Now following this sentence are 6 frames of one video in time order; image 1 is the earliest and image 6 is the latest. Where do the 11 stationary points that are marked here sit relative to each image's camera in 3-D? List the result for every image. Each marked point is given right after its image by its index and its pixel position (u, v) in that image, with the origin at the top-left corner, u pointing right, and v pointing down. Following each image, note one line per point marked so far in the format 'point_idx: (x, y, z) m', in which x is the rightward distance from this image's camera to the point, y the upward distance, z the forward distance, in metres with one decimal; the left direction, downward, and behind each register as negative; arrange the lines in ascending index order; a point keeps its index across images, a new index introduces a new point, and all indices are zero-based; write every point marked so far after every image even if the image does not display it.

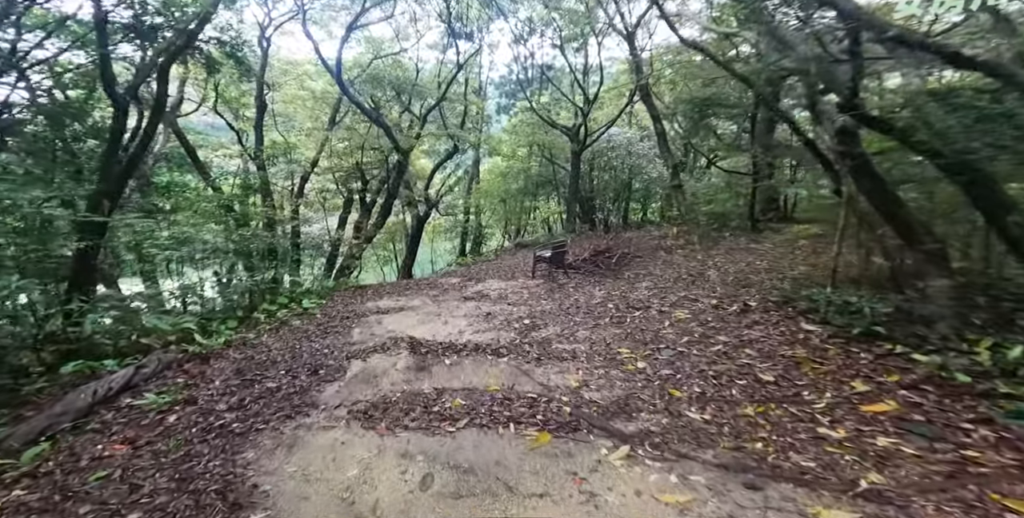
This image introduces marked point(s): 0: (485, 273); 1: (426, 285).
0: (-0.6, -0.4, +10.2) m
1: (-1.7, -0.5, +8.8) m
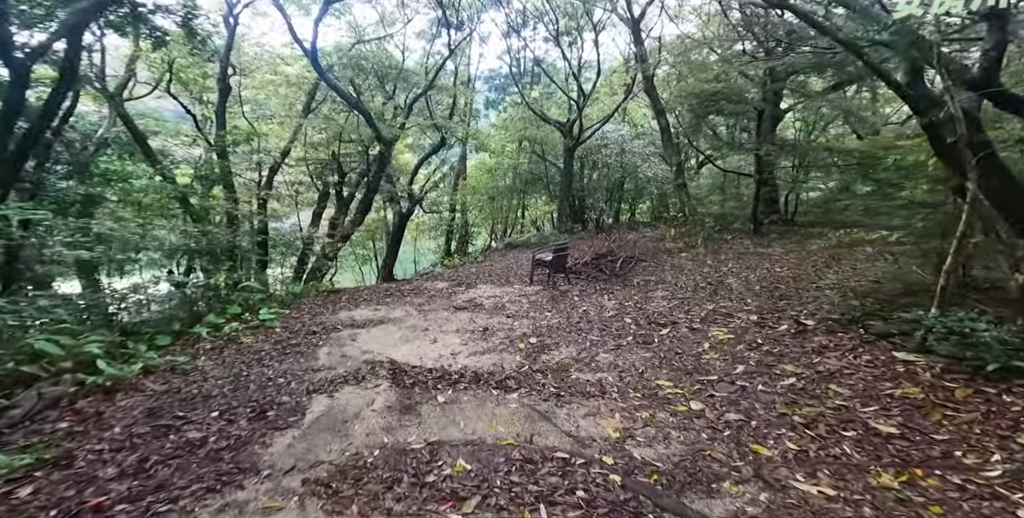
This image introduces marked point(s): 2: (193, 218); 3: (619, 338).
0: (-0.8, -0.4, +9.2) m
1: (-1.8, -0.6, +7.8) m
2: (-5.8, +0.7, +7.9) m
3: (+1.1, -0.8, +4.6) m
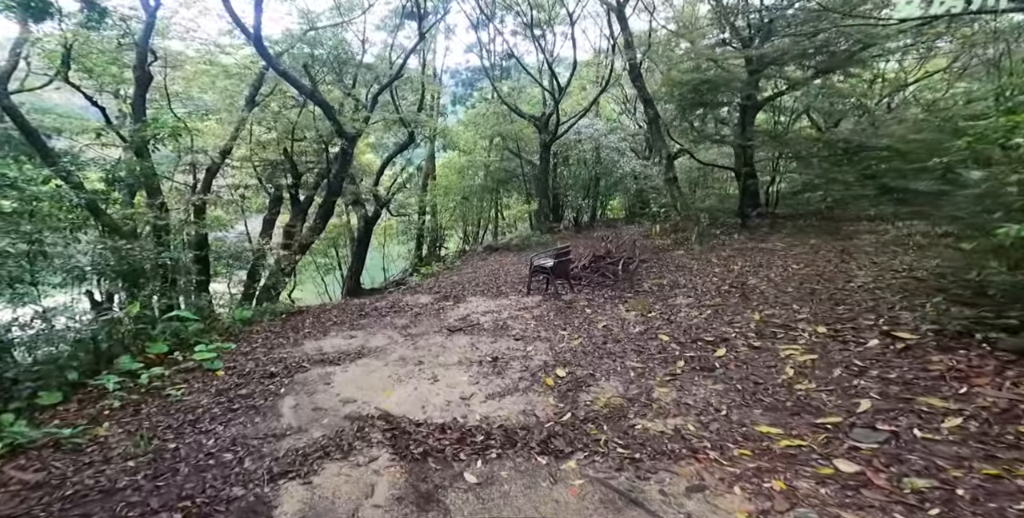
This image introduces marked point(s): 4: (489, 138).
0: (-1.0, -0.6, +8.1) m
1: (-1.9, -0.8, +6.7) m
2: (-5.9, +0.4, +6.4) m
3: (+1.3, -0.9, +3.7) m
4: (-0.8, +4.0, +14.9) m
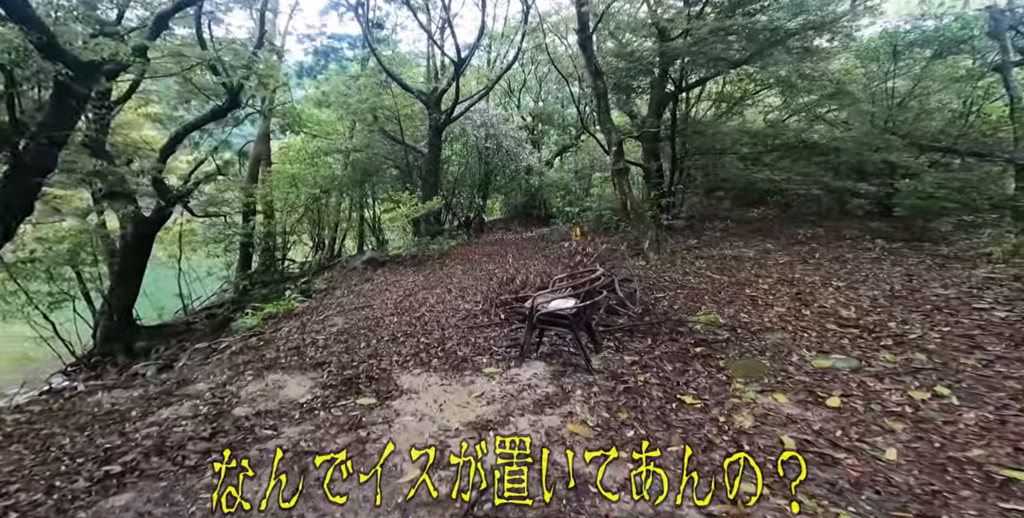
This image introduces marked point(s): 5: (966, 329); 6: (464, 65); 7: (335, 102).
0: (-1.6, -0.9, +4.4) m
1: (-1.9, -1.1, +2.8) m
2: (-5.5, -0.1, +1.0) m
3: (+2.2, -1.1, +1.2) m
4: (-4.0, +3.6, +10.8) m
5: (+3.8, -0.6, +3.6) m
6: (-1.3, +5.1, +11.2) m
7: (-4.6, +4.0, +10.9) m
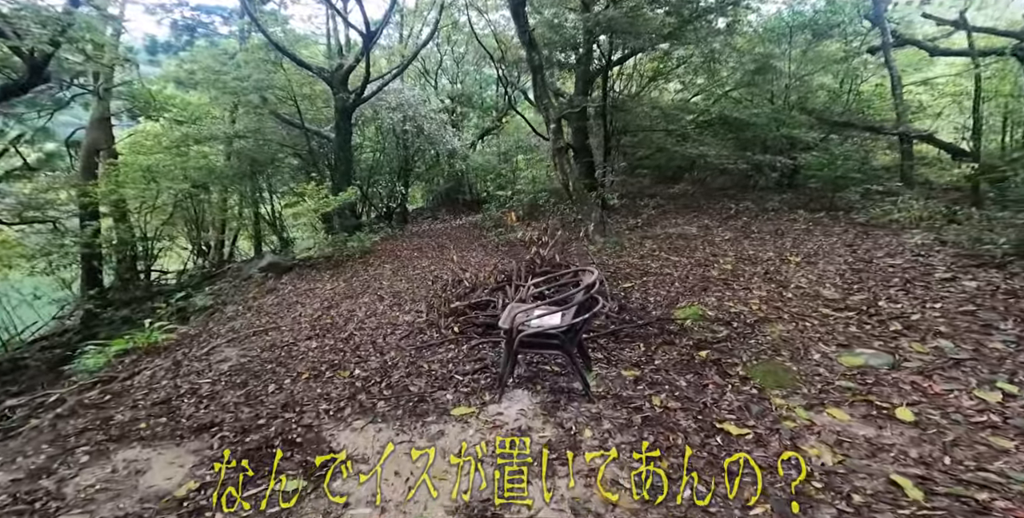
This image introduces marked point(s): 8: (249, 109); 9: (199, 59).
0: (-1.8, -1.0, +3.3) m
1: (-1.8, -1.3, +1.6) m
2: (-5.1, -0.5, -0.9) m
3: (+2.5, -1.0, +0.8) m
4: (-5.7, +3.4, +8.9) m
5: (+3.5, -0.3, +3.4) m
6: (-3.3, +5.2, +9.7) m
7: (-6.3, +3.9, +8.9) m
8: (-5.4, +3.2, +9.1) m
9: (-6.6, +4.7, +9.4) m
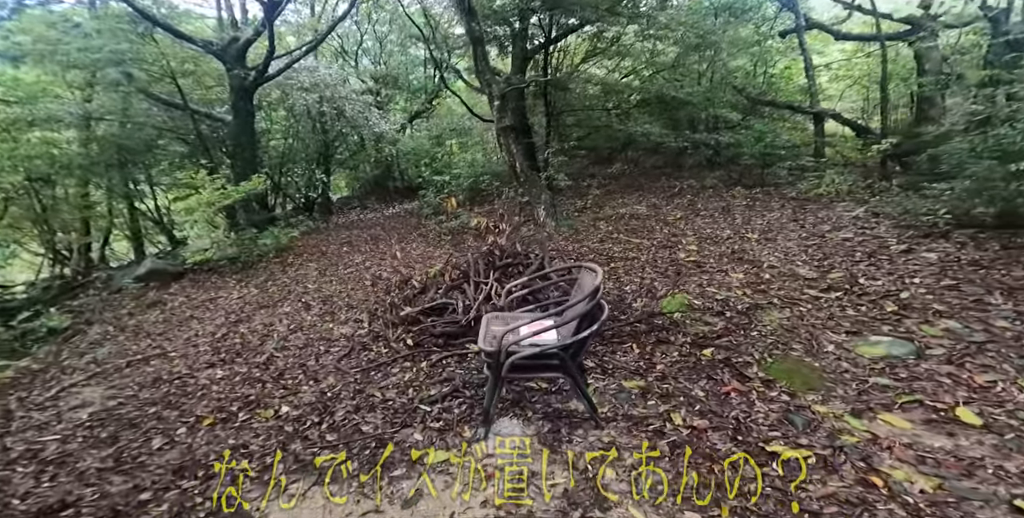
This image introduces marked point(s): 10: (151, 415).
0: (-1.9, -1.1, +2.4) m
1: (-1.6, -1.4, +0.7) m
2: (-4.5, -0.9, -2.3) m
3: (+2.8, -0.9, +0.6) m
4: (-6.9, +3.3, +7.1) m
5: (+3.3, -0.1, +3.4) m
6: (-4.7, +5.2, +8.2) m
7: (-7.5, +3.7, +7.0) m
8: (-6.6, +3.1, +7.3) m
9: (-7.9, +4.6, +7.4) m
10: (-2.3, -1.0, +2.9) m
